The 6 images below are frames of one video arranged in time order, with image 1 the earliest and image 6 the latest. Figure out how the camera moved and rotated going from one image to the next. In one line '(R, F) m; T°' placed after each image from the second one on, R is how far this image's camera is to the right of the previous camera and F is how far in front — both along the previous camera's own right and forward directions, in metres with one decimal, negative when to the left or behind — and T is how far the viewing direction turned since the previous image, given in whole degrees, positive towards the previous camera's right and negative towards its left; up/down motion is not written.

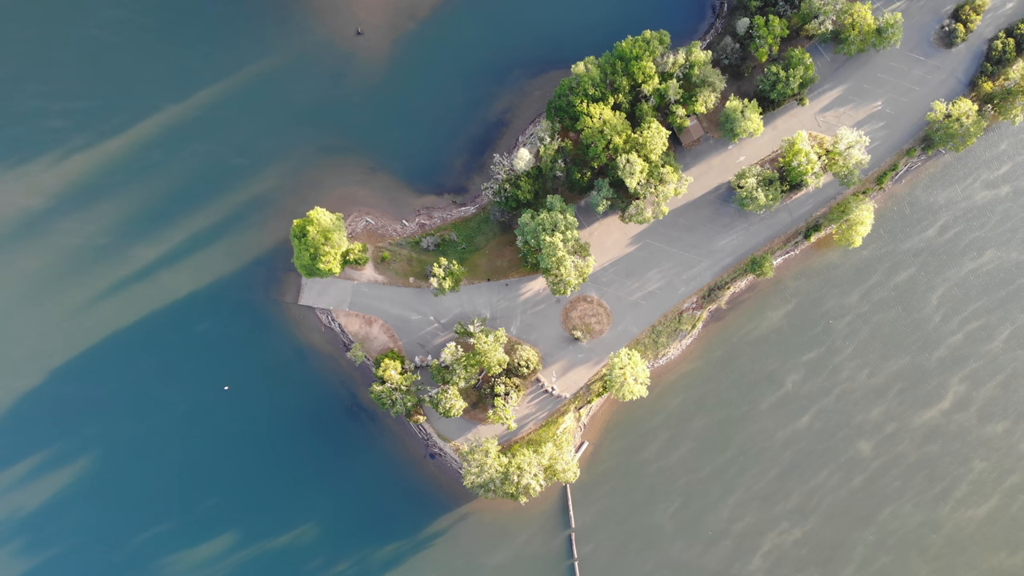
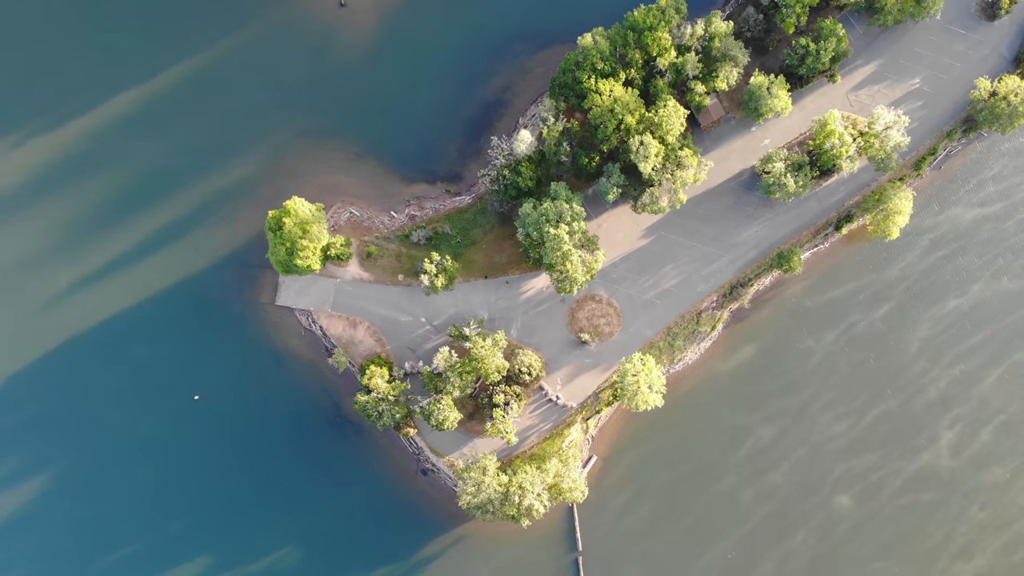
(+0.1, +7.2) m; 0°
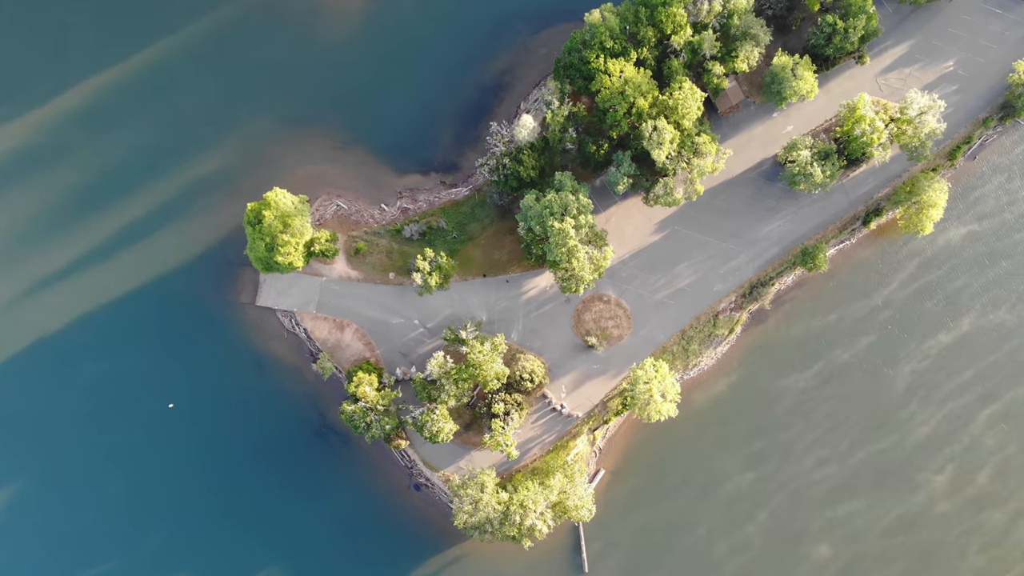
(0.0, +5.3) m; 0°
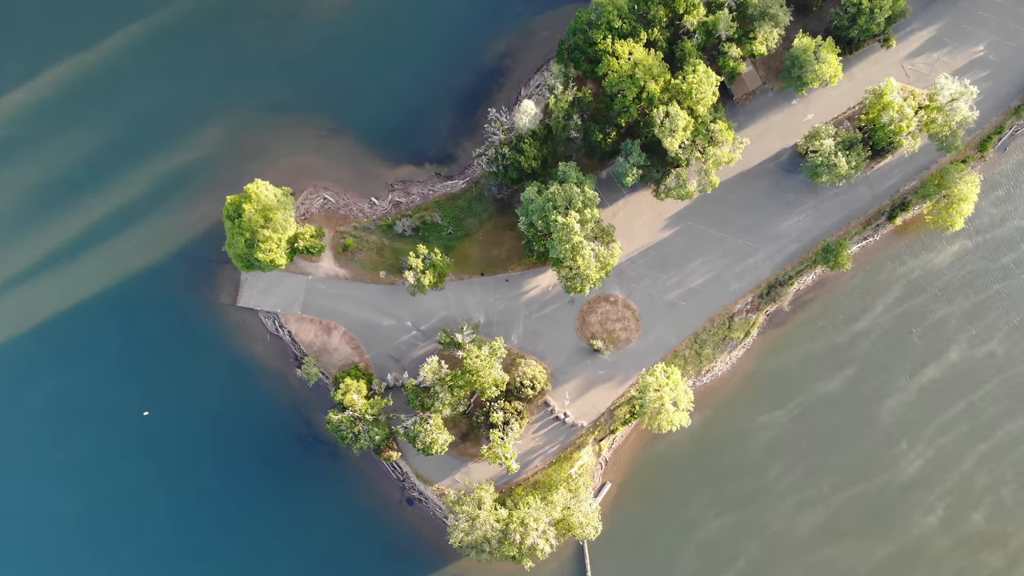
(0.0, +4.2) m; 0°
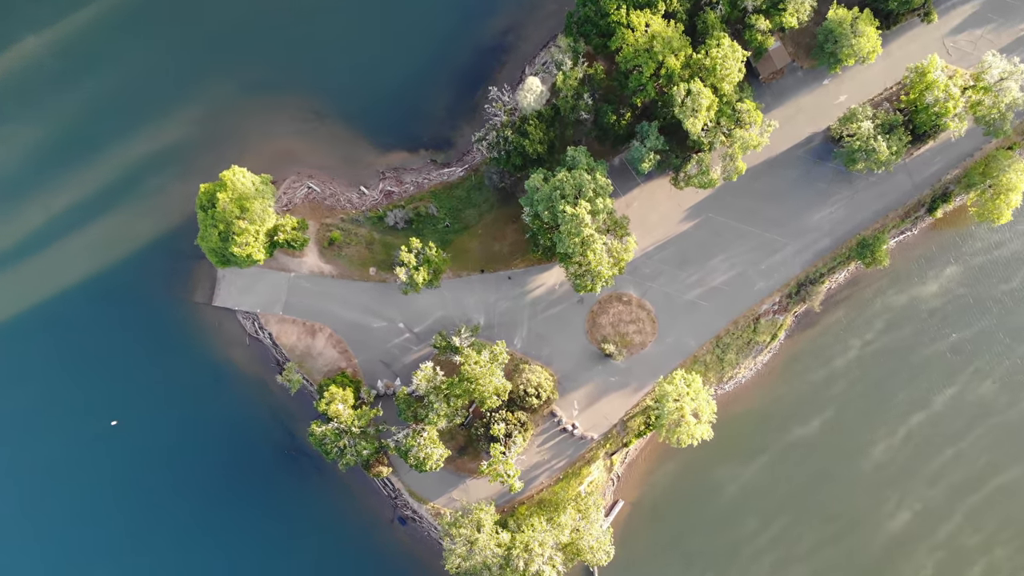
(-0.2, +5.2) m; 0°
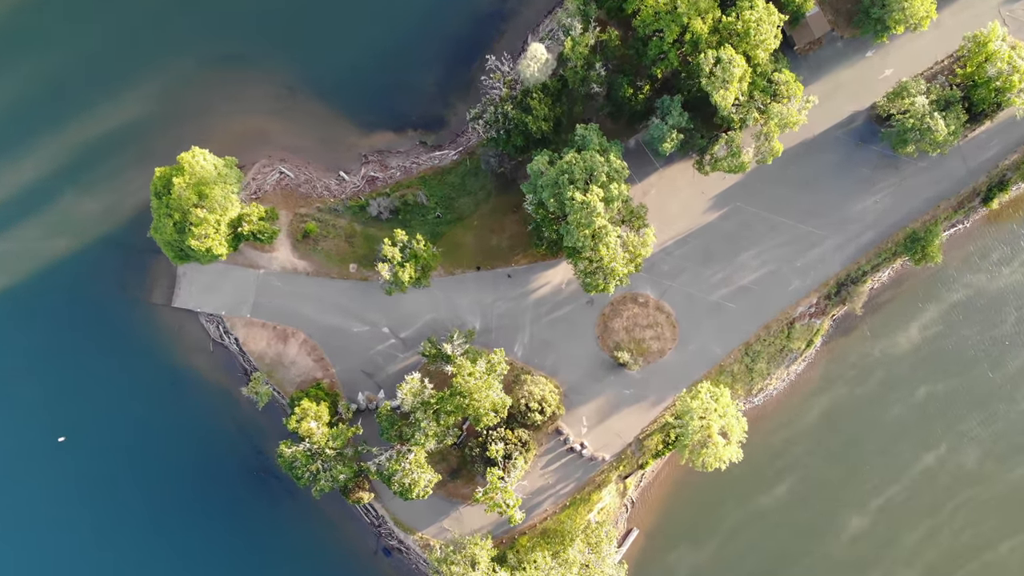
(-0.1, +6.3) m; 0°
